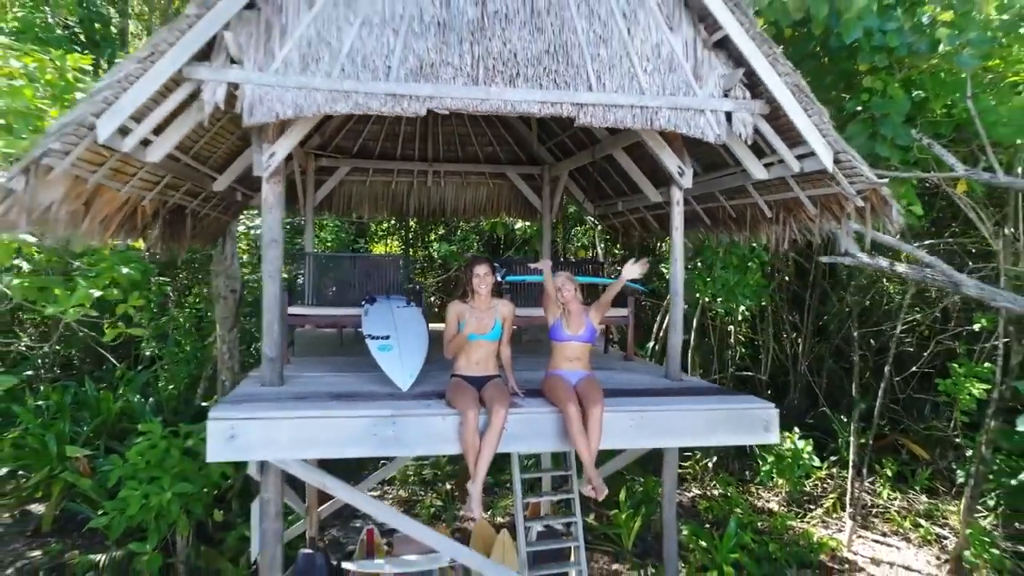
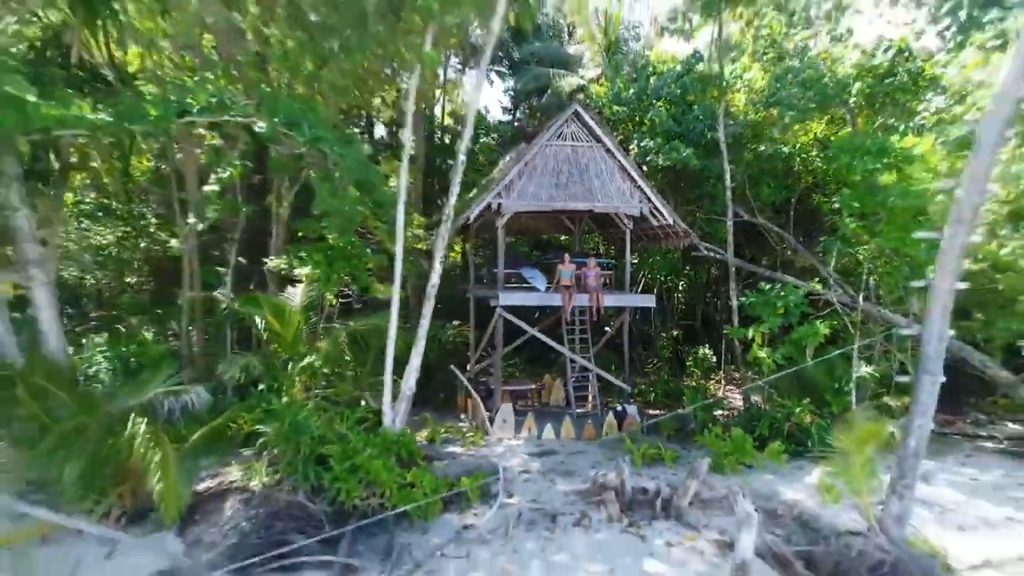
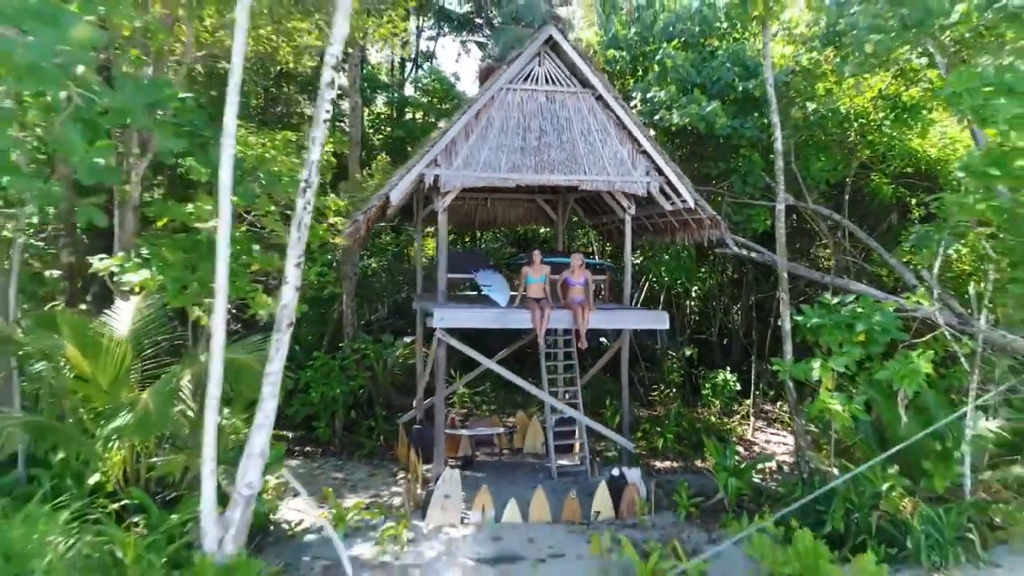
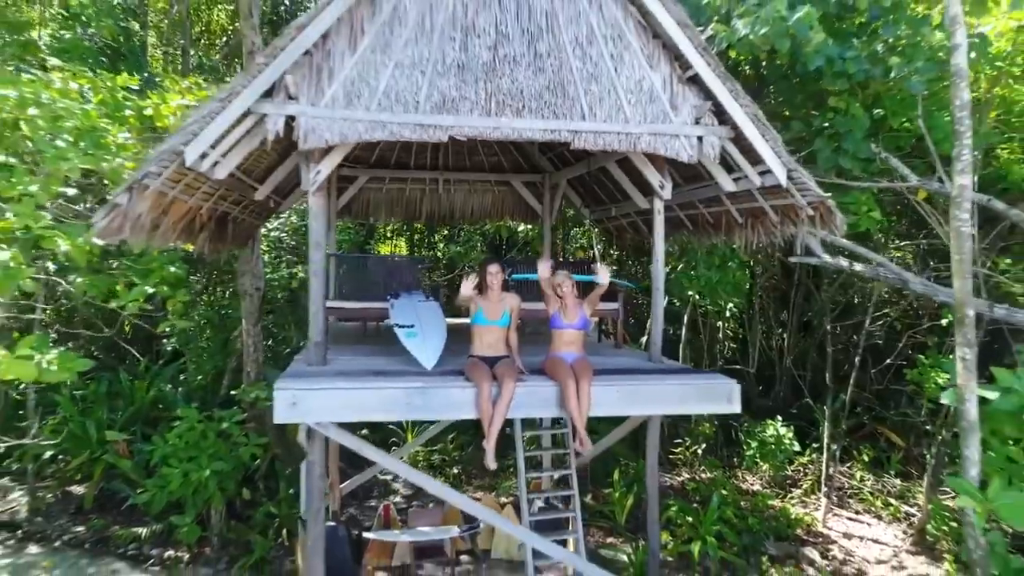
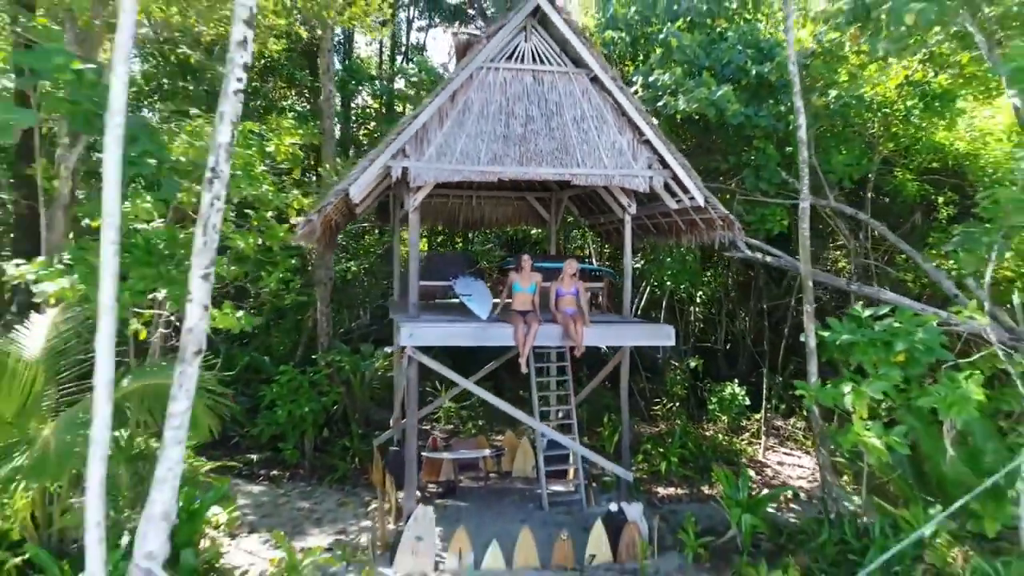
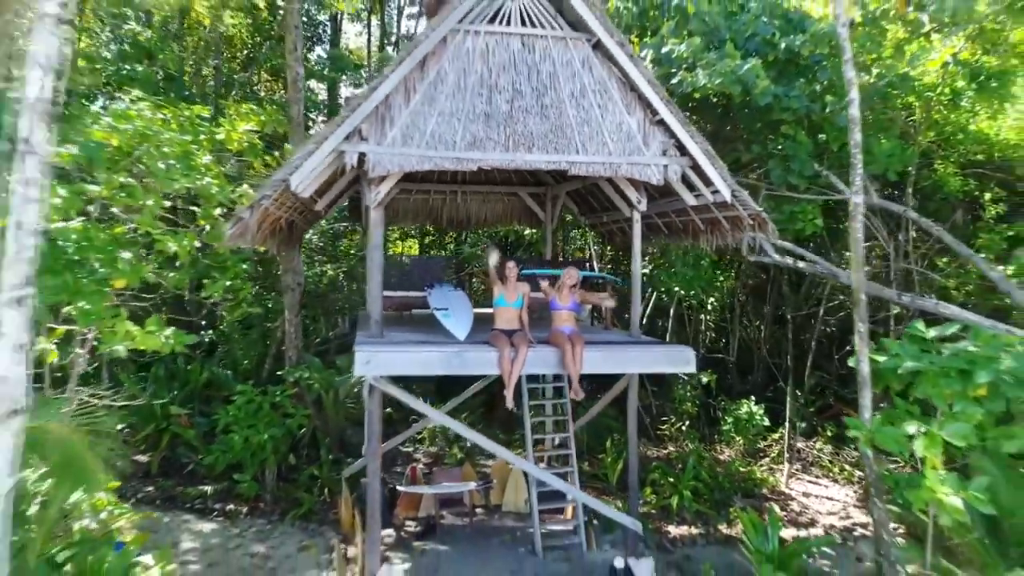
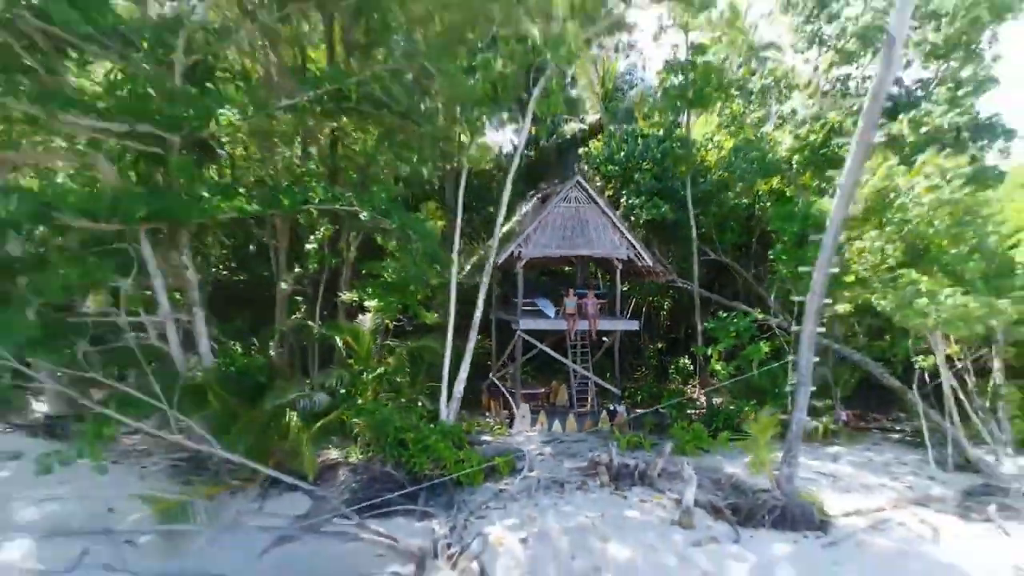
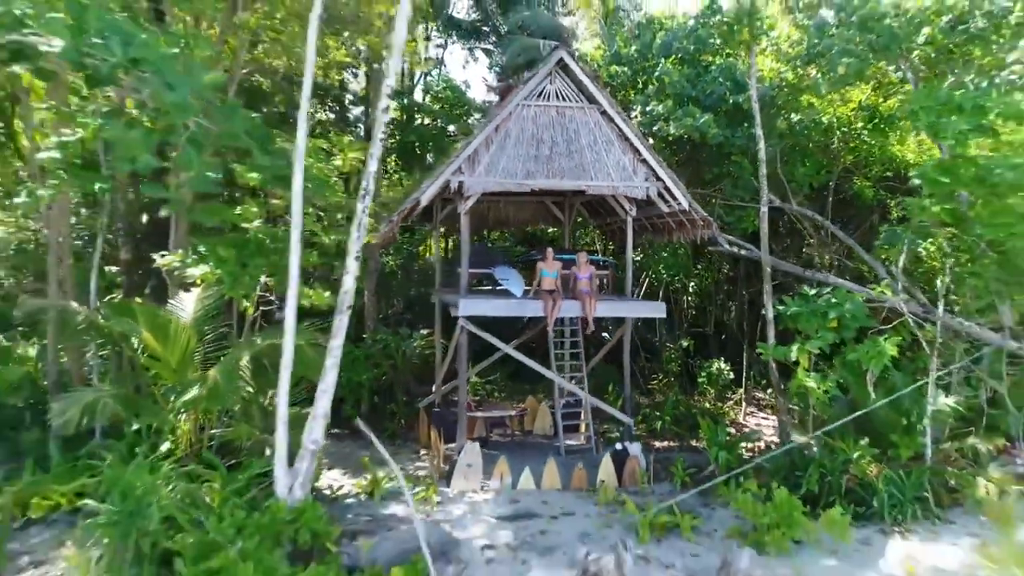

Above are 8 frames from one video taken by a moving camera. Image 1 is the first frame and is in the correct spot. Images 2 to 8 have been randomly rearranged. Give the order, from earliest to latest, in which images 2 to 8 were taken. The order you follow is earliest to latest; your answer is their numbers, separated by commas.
4, 6, 5, 3, 8, 2, 7
